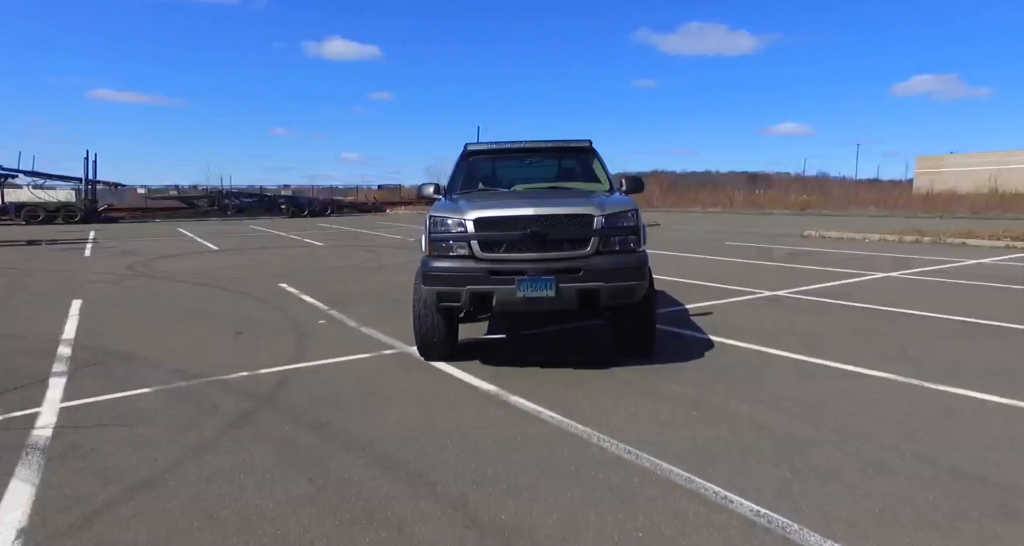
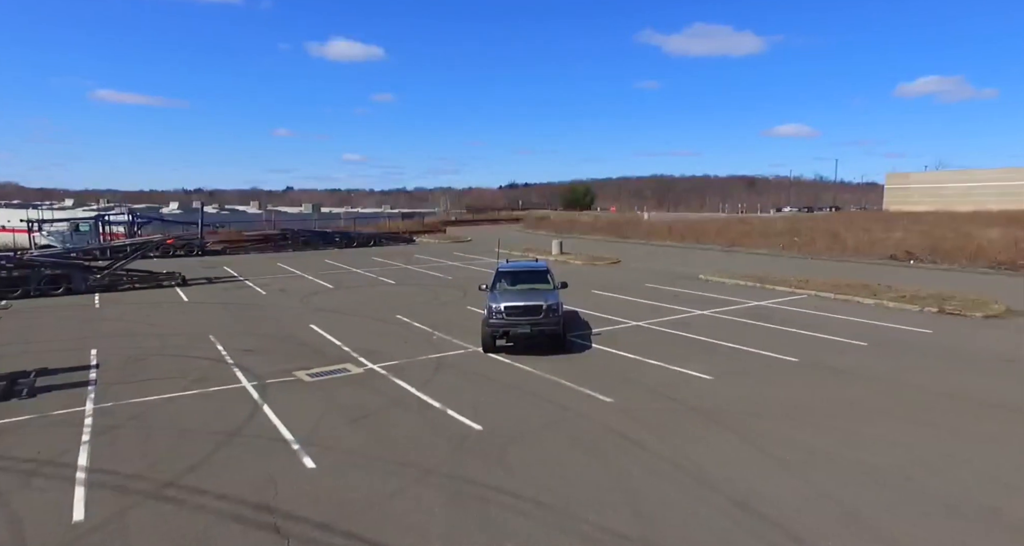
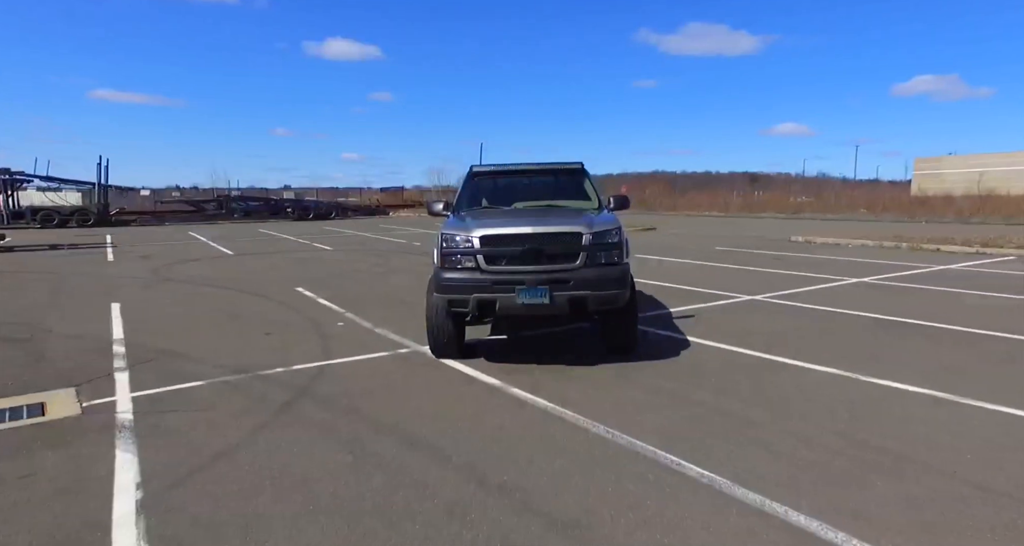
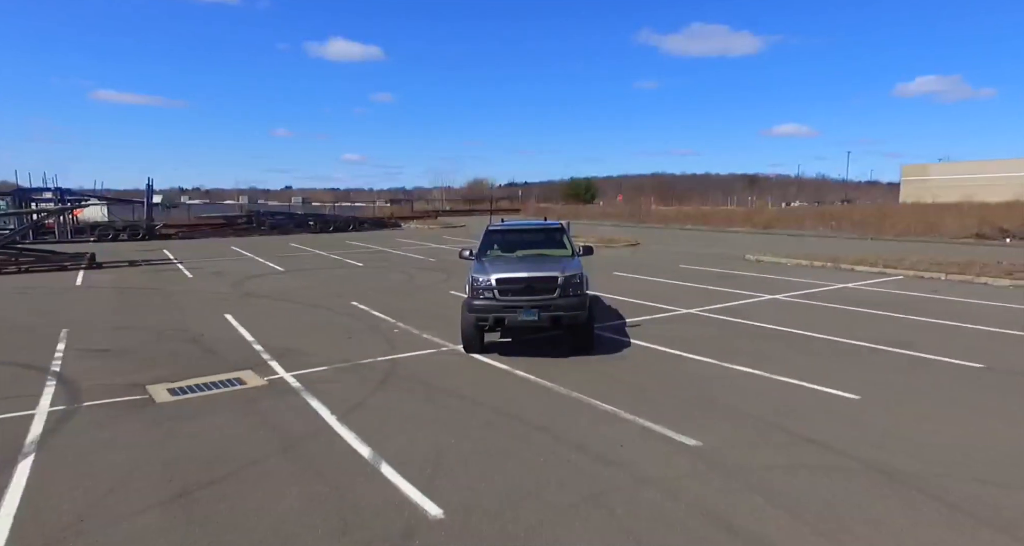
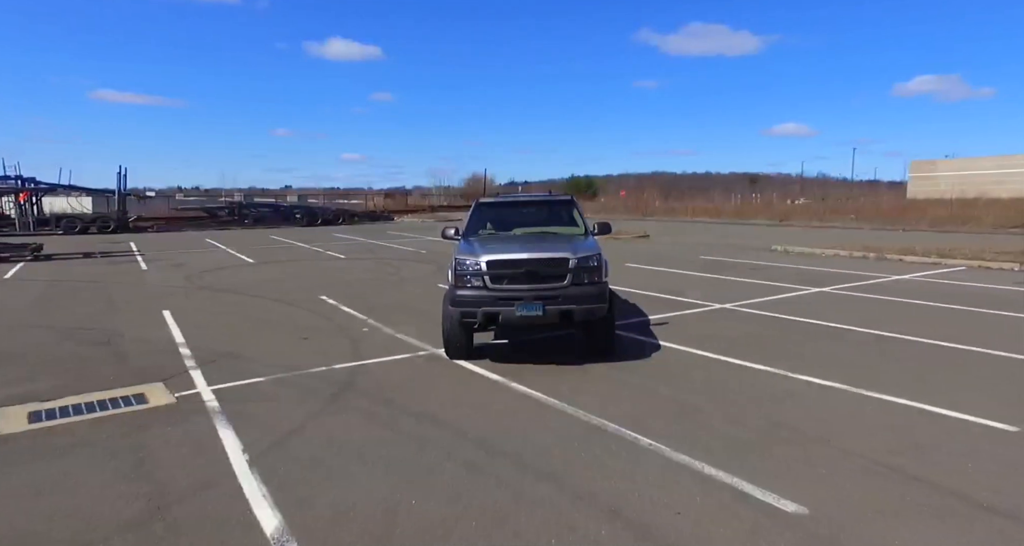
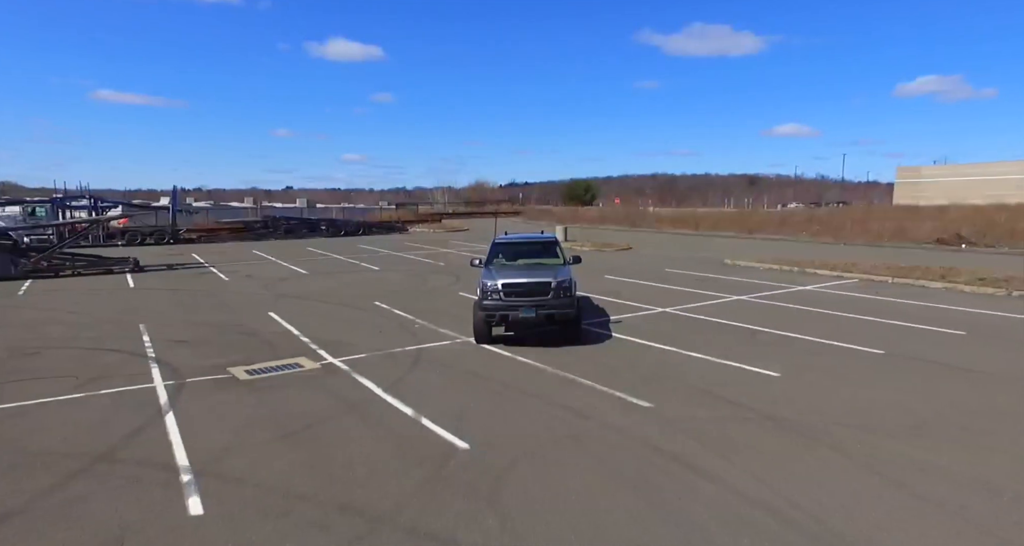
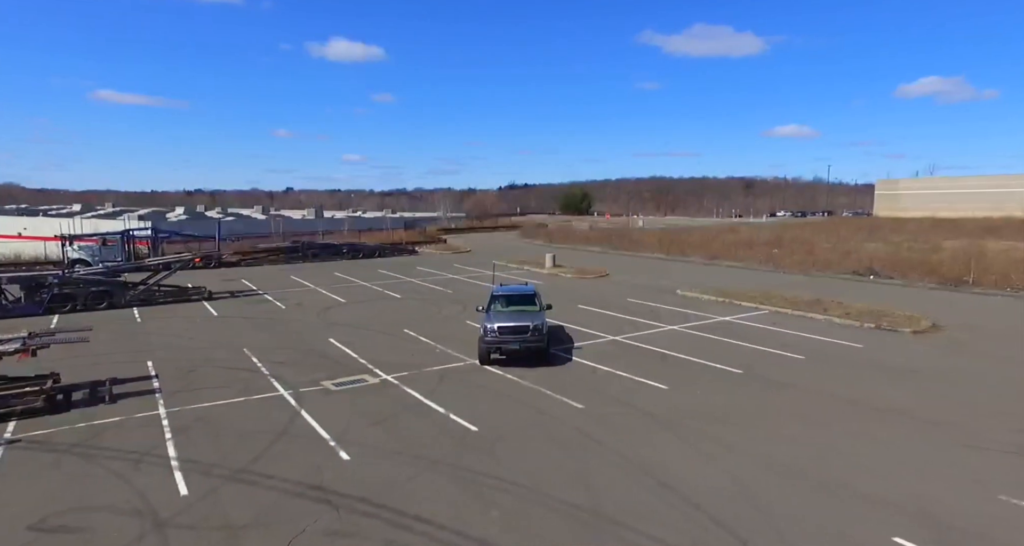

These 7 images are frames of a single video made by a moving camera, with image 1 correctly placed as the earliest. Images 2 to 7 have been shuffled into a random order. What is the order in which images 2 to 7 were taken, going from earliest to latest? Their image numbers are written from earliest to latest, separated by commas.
3, 5, 4, 6, 2, 7
